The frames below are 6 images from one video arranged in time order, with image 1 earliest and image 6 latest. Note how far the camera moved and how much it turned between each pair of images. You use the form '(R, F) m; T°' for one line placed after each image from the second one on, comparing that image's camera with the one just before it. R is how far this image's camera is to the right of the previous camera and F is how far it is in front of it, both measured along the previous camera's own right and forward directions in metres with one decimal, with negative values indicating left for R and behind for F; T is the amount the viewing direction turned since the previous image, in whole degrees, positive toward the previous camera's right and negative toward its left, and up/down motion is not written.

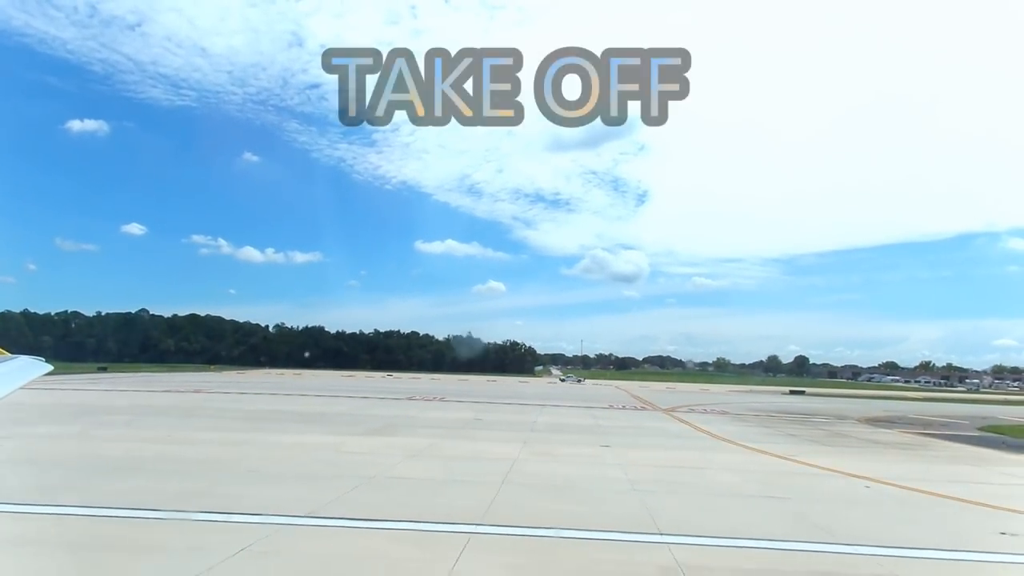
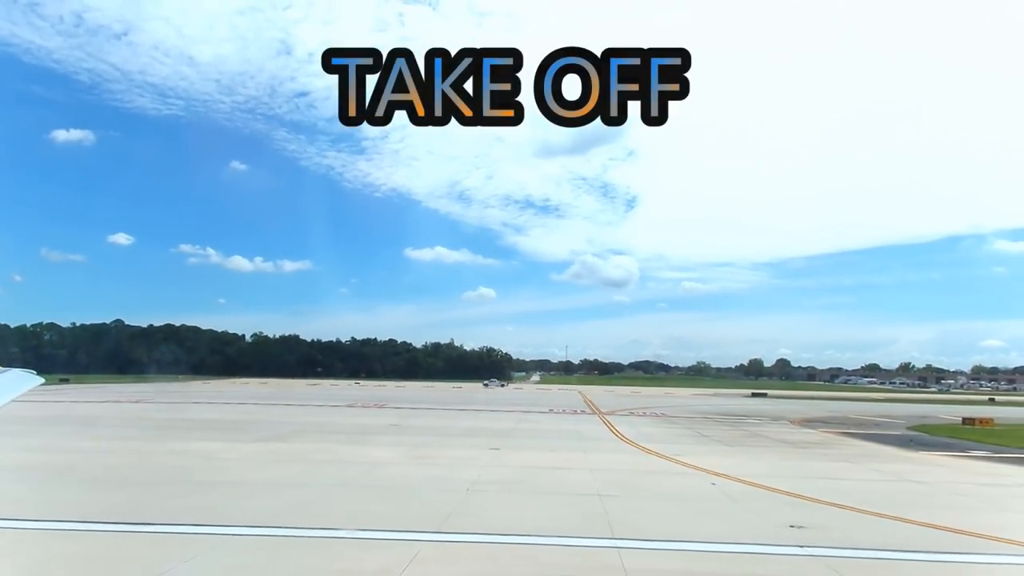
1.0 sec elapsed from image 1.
(+2.9, -0.1) m; +1°
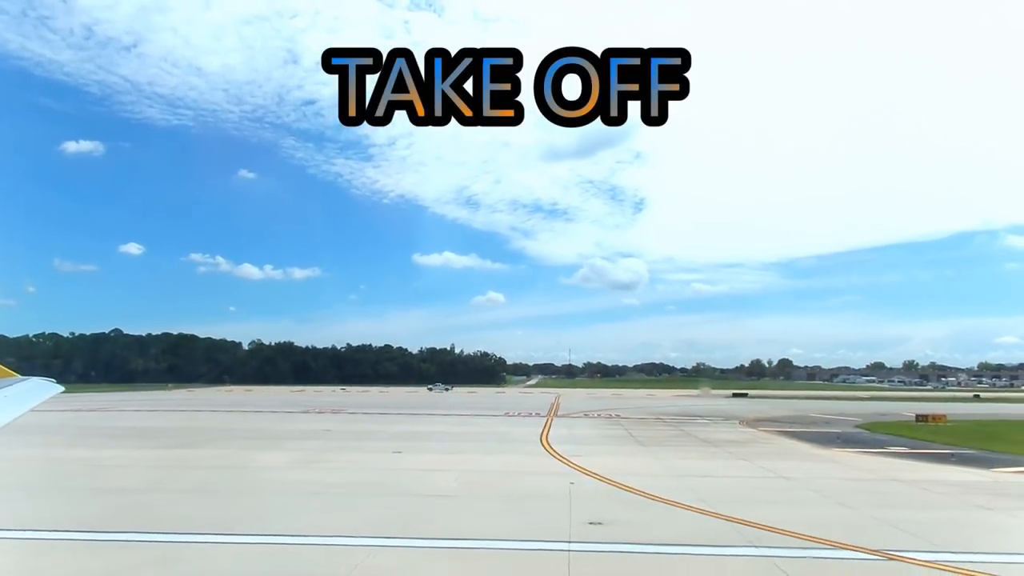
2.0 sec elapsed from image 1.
(+3.1, -0.1) m; -1°
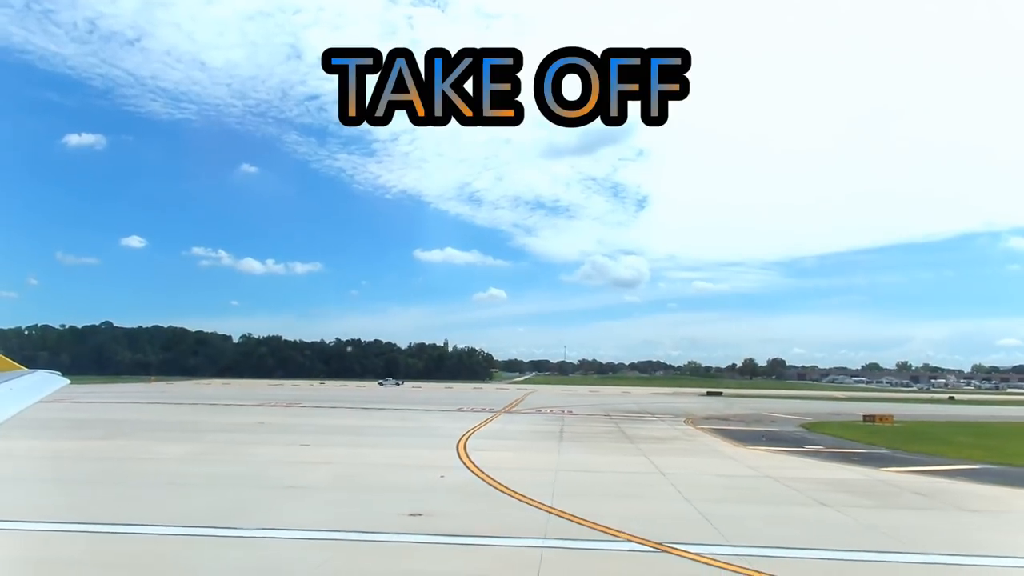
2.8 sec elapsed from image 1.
(+2.7, -0.2) m; 0°
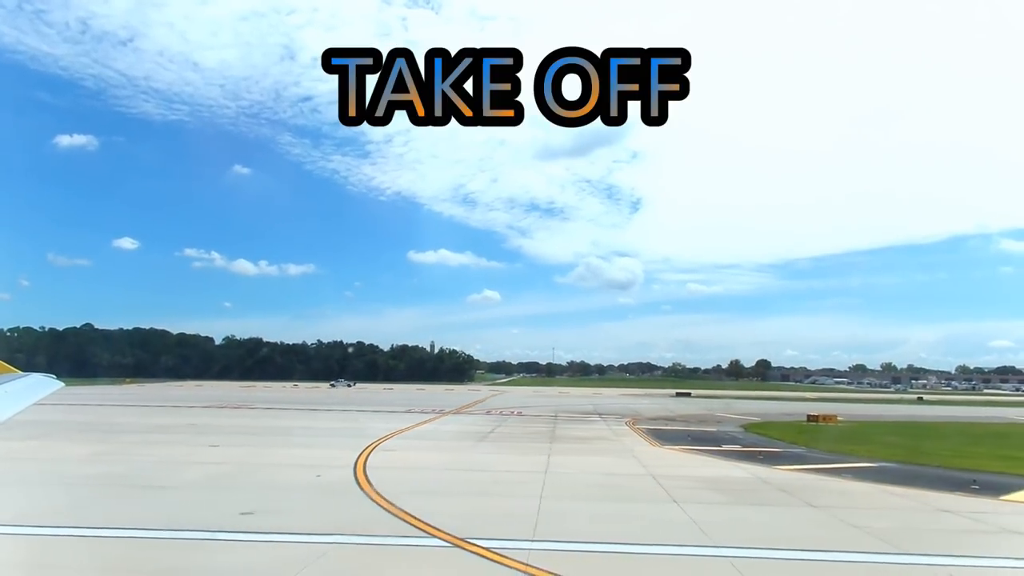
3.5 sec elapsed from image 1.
(+2.4, -0.1) m; +1°
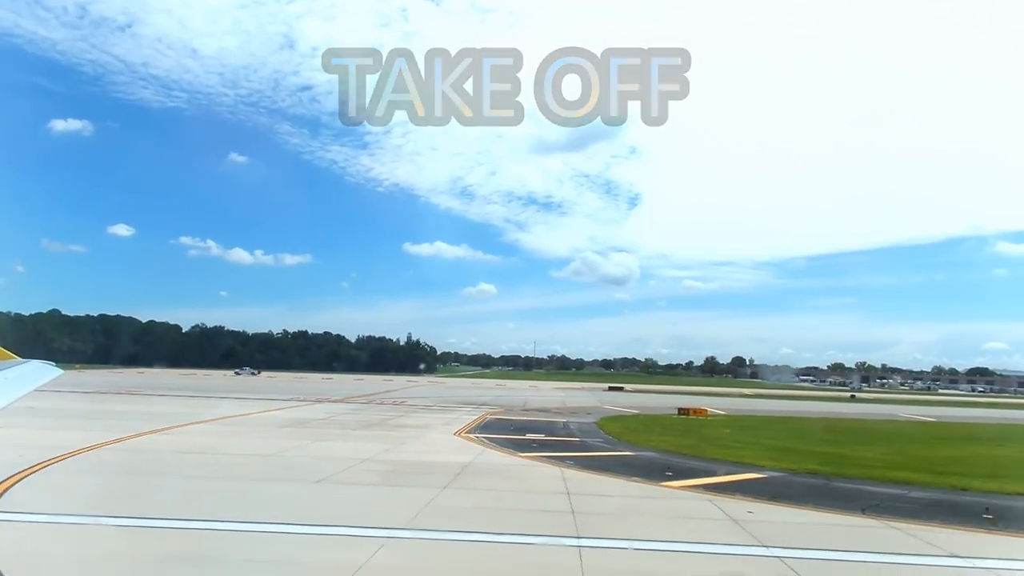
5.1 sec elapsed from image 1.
(+6.2, -0.4) m; +1°
